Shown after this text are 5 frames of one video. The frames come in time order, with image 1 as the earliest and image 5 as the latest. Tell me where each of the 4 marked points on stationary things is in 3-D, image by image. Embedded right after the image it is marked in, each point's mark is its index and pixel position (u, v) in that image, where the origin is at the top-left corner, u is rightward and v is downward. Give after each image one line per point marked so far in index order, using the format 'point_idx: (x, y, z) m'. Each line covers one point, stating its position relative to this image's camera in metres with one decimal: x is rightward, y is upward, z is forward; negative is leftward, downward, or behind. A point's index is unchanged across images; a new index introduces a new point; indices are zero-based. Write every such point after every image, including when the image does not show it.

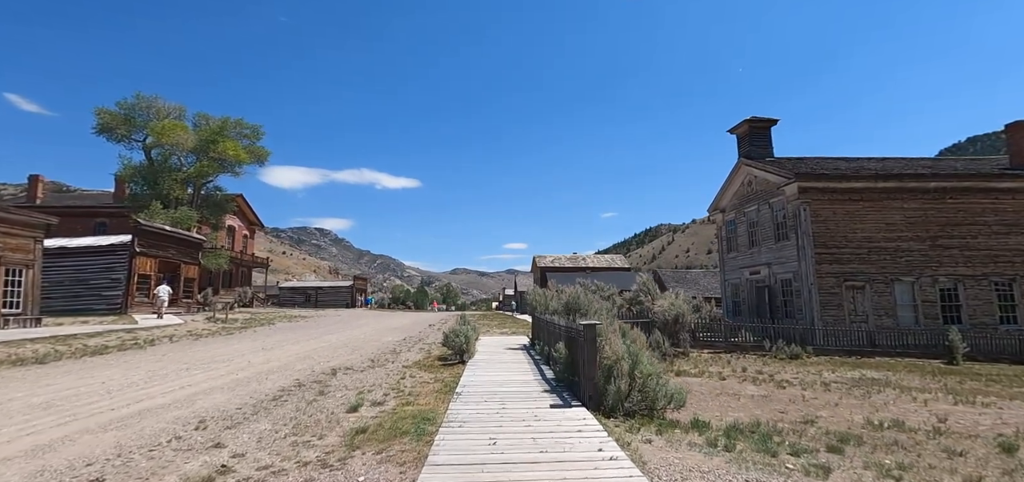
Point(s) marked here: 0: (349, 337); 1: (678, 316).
0: (-6.1, -3.7, +18.9) m
1: (+5.5, -2.5, +16.3) m
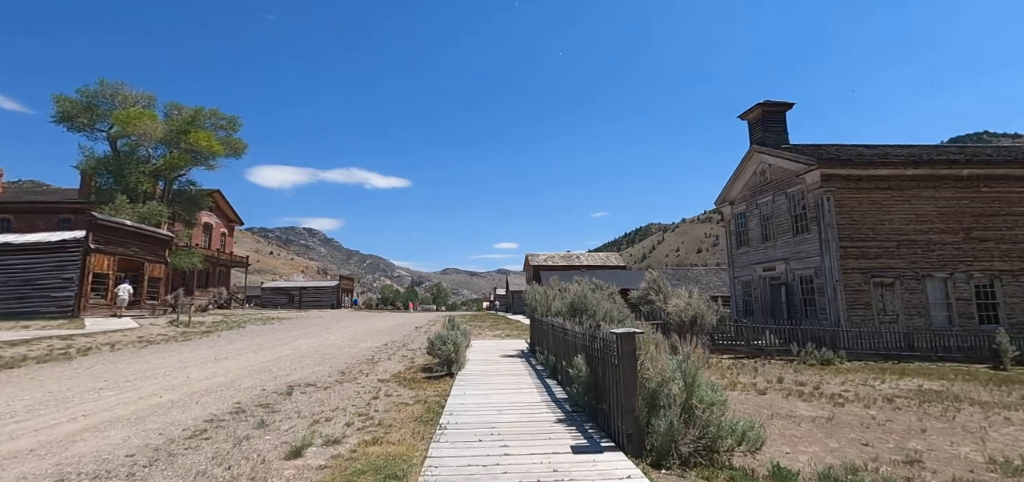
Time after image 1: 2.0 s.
0: (-6.3, -3.4, +16.8) m
1: (+5.3, -2.2, +14.4) m
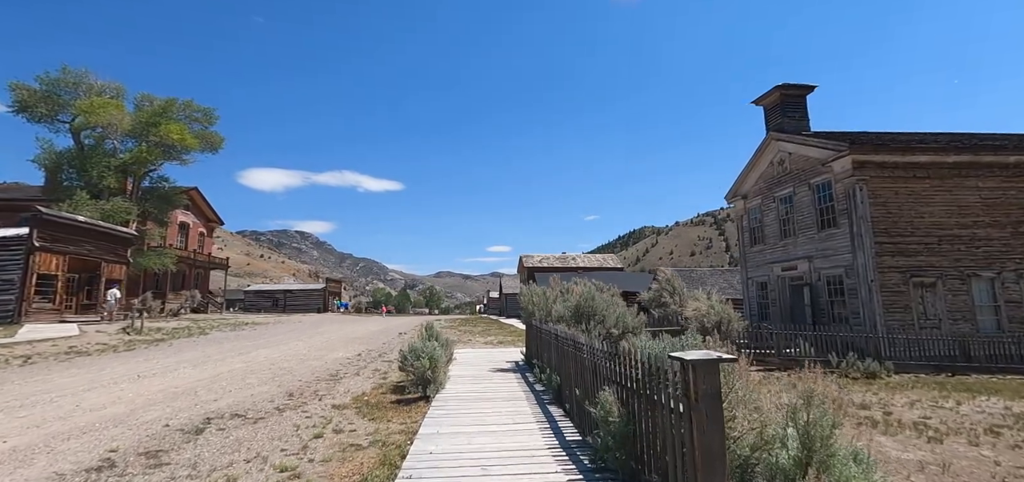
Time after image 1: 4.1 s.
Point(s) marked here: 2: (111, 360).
0: (-6.5, -3.3, +14.5) m
1: (+5.1, -2.0, +12.3) m
2: (-10.4, -3.1, +13.0) m
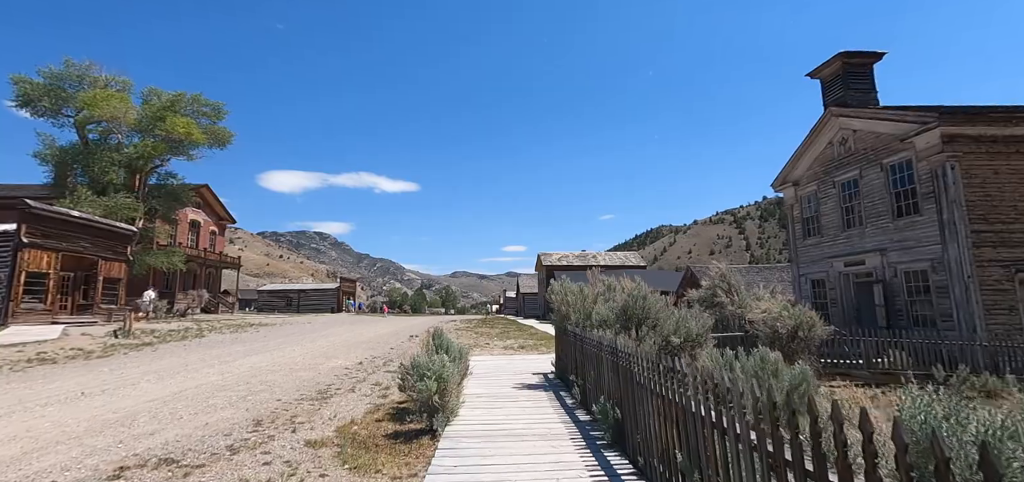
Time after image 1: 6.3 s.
0: (-5.9, -3.0, +12.5) m
1: (+5.7, -1.7, +9.9) m
2: (-9.8, -2.9, +11.1) m
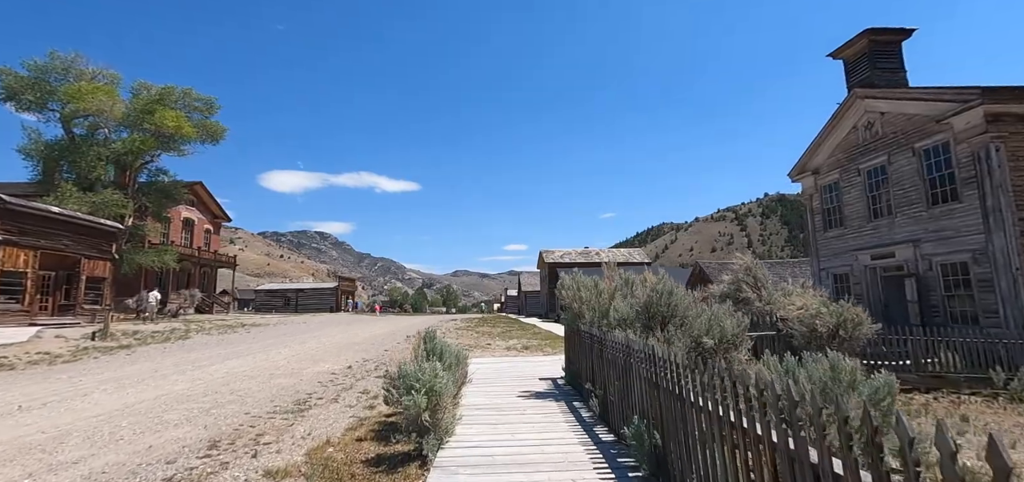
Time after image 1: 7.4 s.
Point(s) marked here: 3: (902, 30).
0: (-5.8, -2.8, +11.4) m
1: (+5.8, -1.5, +8.8) m
2: (-9.7, -2.7, +10.0) m
3: (+12.3, +6.7, +15.8) m
